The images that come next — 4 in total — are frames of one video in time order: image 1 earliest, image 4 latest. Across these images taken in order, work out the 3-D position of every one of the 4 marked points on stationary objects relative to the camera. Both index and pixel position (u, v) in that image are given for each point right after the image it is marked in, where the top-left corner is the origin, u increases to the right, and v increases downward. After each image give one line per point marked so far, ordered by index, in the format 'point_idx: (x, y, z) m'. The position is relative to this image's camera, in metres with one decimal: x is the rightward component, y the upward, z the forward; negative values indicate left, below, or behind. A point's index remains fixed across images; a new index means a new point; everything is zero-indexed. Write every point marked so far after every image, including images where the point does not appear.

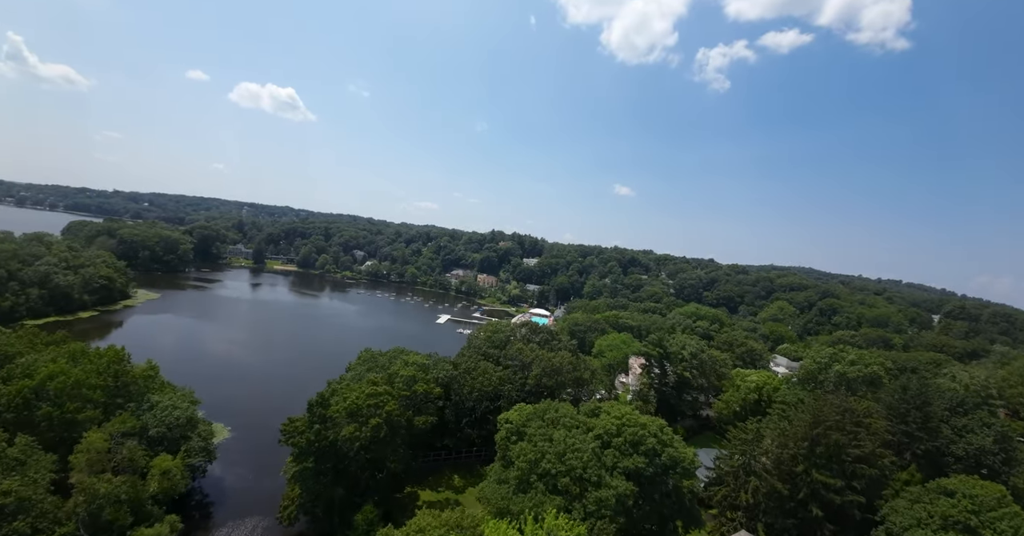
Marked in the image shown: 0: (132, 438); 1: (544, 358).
0: (-14.3, -6.4, +16.0) m
1: (+1.5, -4.1, +19.4) m
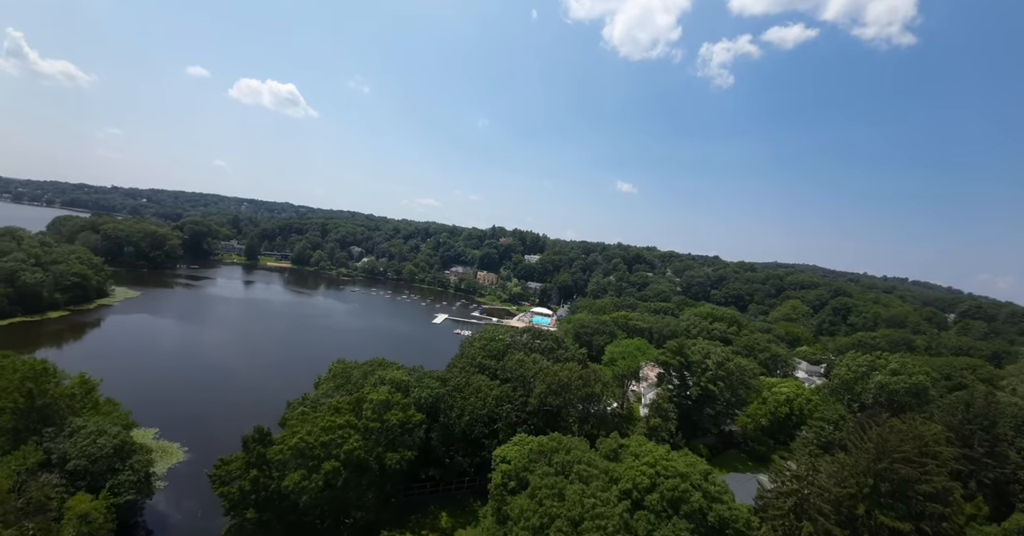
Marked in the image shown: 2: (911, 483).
0: (-14.3, -6.3, +13.0) m
1: (+1.4, -4.0, +16.4) m
2: (+13.2, -7.1, +14.0) m
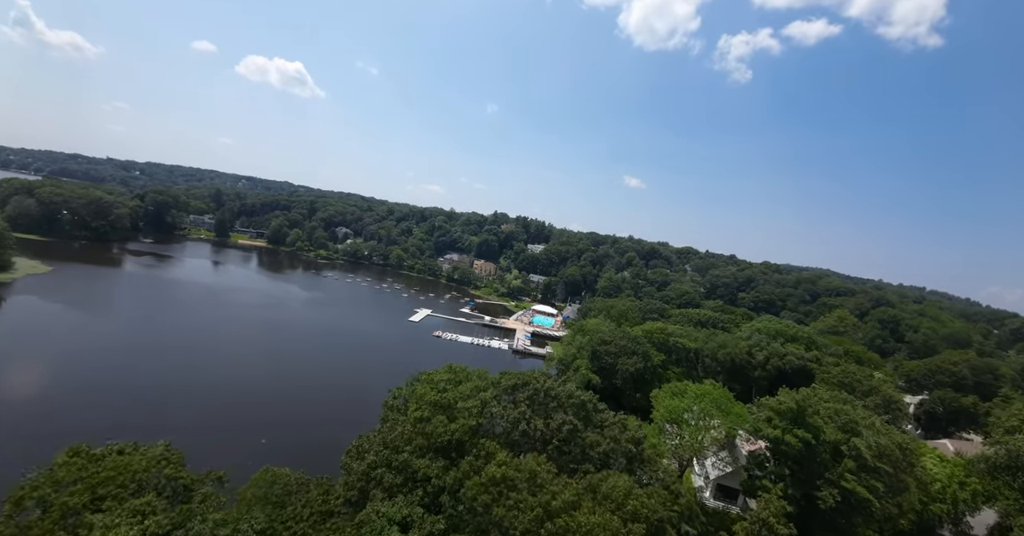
0: (-15.0, -5.4, +3.6) m
1: (+0.9, -3.7, +6.8) m
2: (+12.5, -7.4, +4.4) m
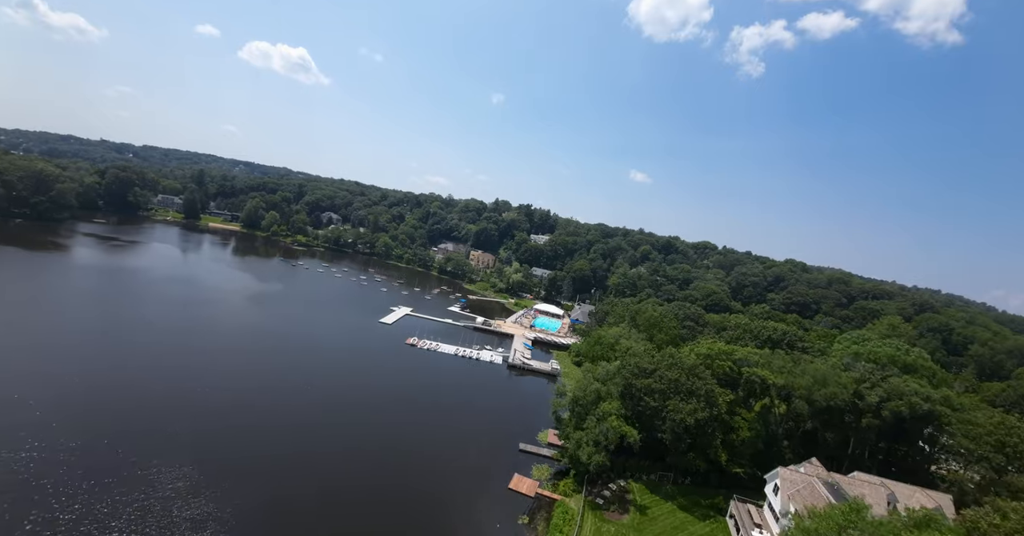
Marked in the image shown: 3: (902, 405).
0: (-15.4, -5.0, -4.1) m
1: (+0.5, -3.6, -1.0) m
2: (+12.0, -7.5, -3.4) m
3: (+13.9, -4.9, +14.9) m
